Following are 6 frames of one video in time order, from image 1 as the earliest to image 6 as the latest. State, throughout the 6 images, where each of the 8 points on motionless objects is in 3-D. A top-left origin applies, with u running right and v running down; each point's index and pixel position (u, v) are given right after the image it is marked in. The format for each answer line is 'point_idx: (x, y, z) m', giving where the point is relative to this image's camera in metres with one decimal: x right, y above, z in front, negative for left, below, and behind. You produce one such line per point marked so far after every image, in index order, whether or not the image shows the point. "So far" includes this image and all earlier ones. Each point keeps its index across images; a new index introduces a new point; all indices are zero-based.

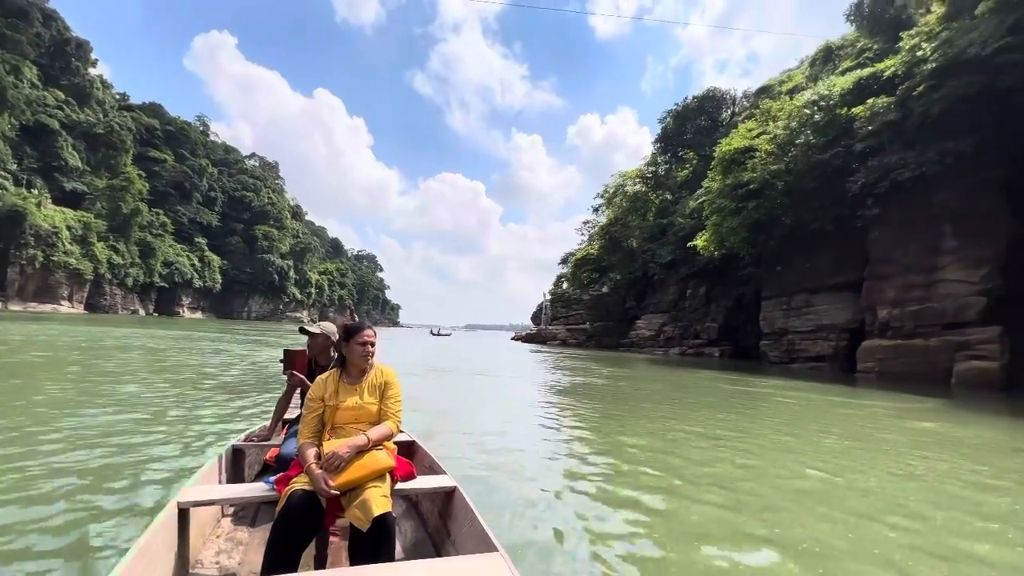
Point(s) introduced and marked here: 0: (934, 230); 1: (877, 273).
0: (+16.2, +2.2, +17.5) m
1: (+15.3, +0.6, +19.1) m
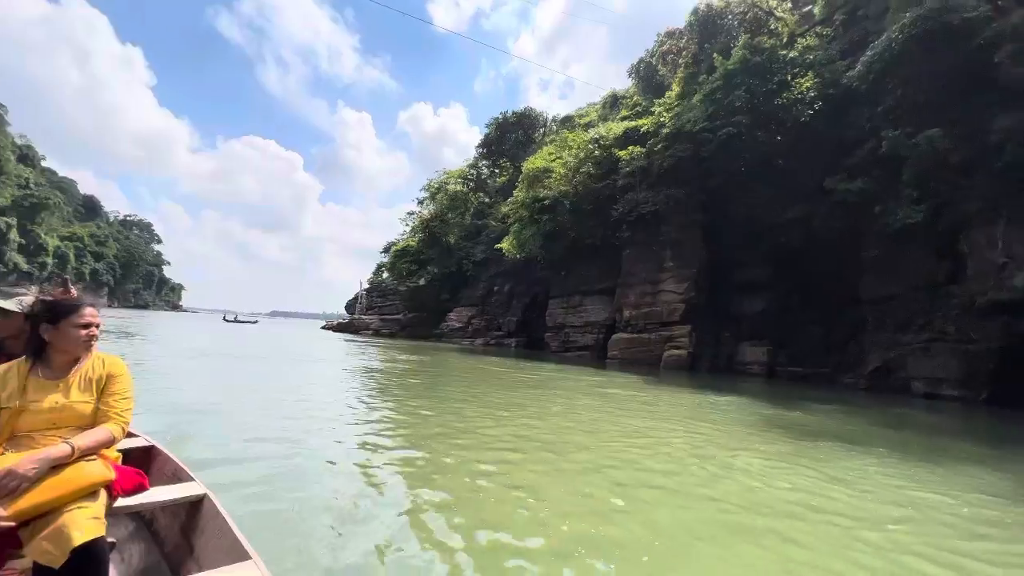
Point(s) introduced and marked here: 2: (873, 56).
0: (+7.6, +1.8, +23.6) m
1: (+6.1, +0.3, +24.7) m
2: (+13.7, +8.8, +17.1) m
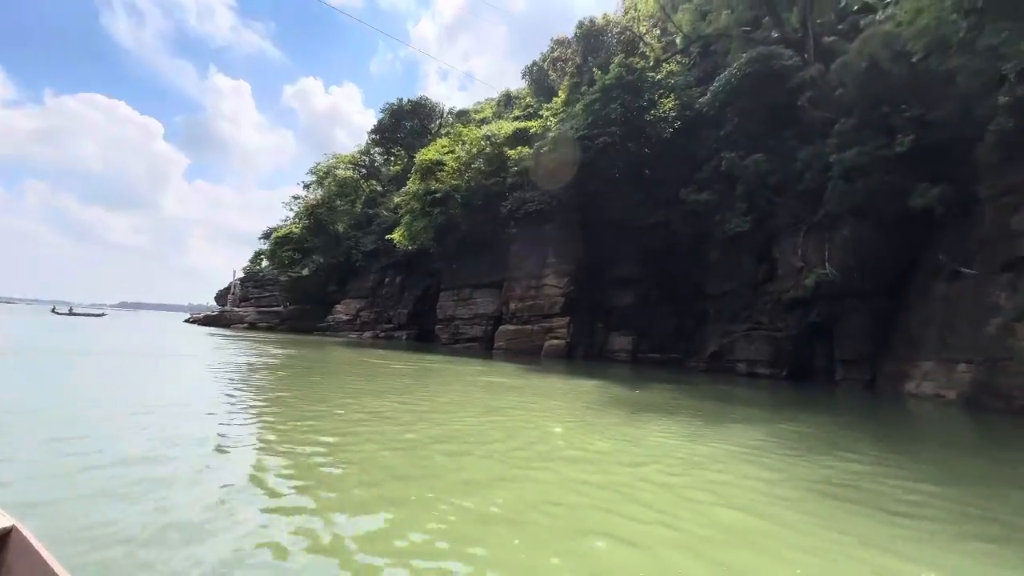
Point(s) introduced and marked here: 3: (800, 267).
0: (+1.7, +2.1, +25.1) m
1: (-0.1, +0.6, +25.9) m
2: (+9.2, +8.9, +20.1) m
3: (+10.6, +0.8, +16.6) m
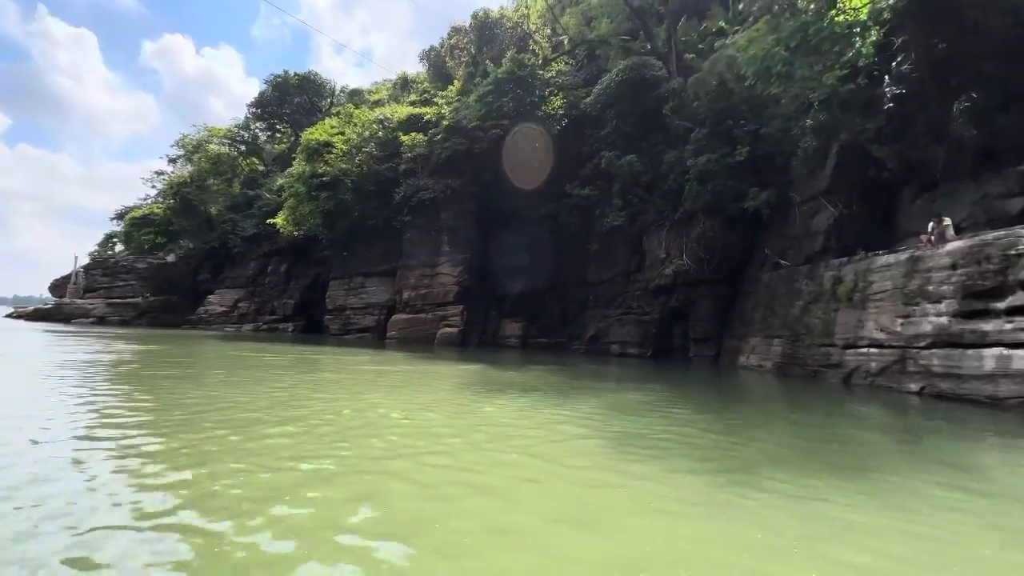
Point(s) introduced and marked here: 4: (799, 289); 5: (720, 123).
0: (-4.2, +2.7, +25.2) m
1: (-6.1, +1.3, +25.6) m
2: (+4.2, +9.4, +21.7) m
3: (+6.3, +1.3, +18.7) m
4: (+8.4, 0.0, +13.2) m
5: (+7.9, +6.2, +17.1) m
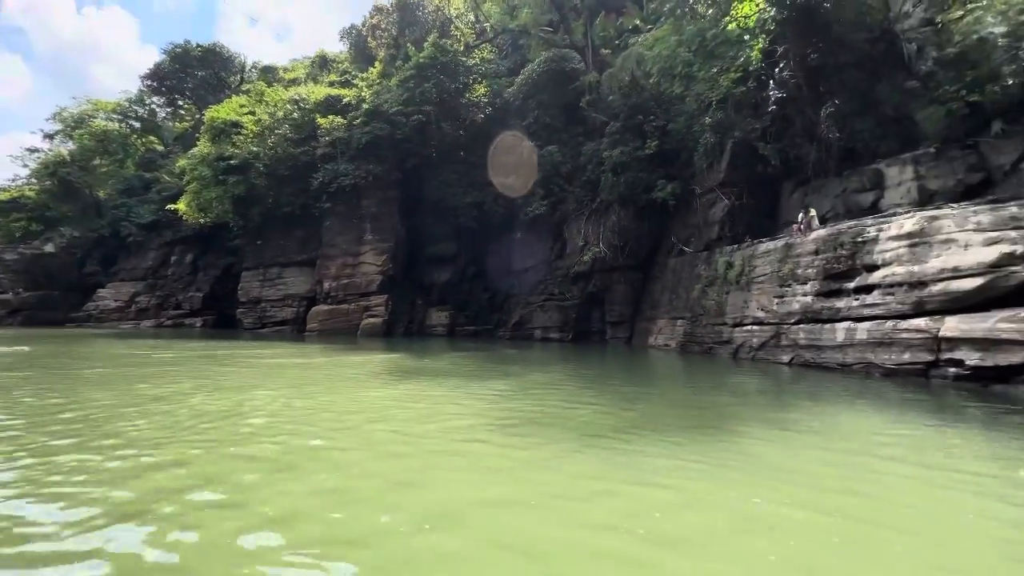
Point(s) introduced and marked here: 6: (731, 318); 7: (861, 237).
0: (-8.3, +3.3, +24.4) m
1: (-10.2, +1.8, +24.5) m
2: (+0.5, +10.0, +21.9) m
3: (+3.0, +1.8, +19.6) m
4: (+6.0, +0.5, +14.4) m
5: (+4.8, +6.8, +18.1) m
6: (+6.0, -0.8, +12.4) m
7: (+7.2, +1.1, +9.3) m
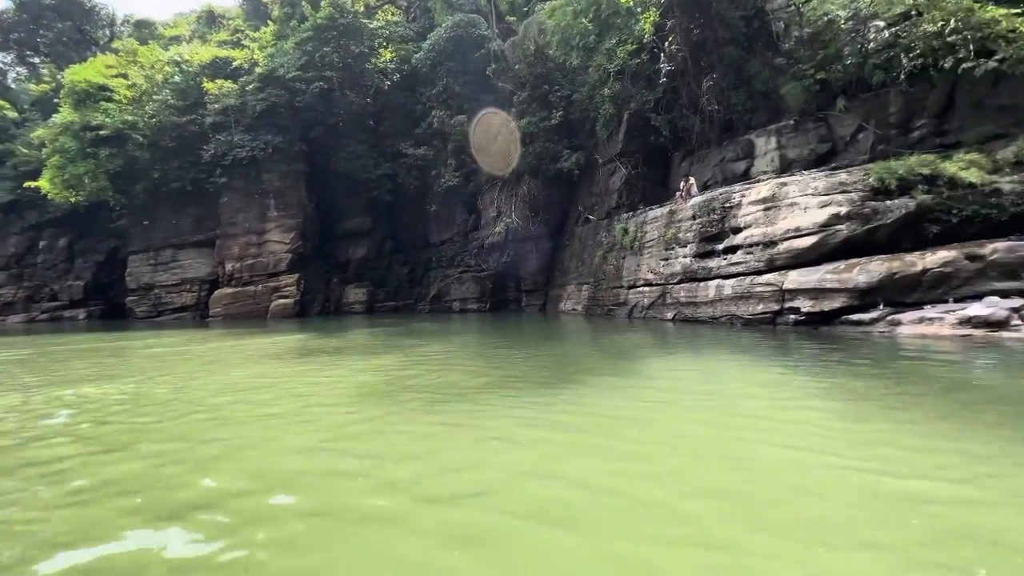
0: (-12.7, +4.3, +22.8) m
1: (-14.5, +2.7, +22.8) m
2: (-3.9, +11.3, +21.2) m
3: (-0.7, +3.1, +19.8) m
4: (+3.0, +1.6, +15.3) m
5: (+1.1, +8.1, +18.3) m
6: (+3.4, +0.2, +13.4) m
7: (+4.9, +2.0, +10.3) m
